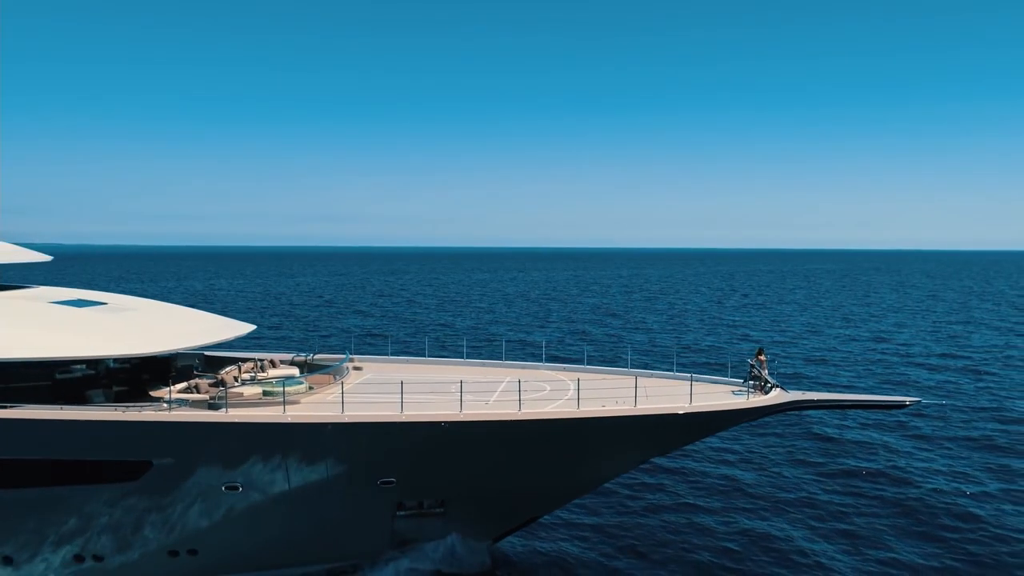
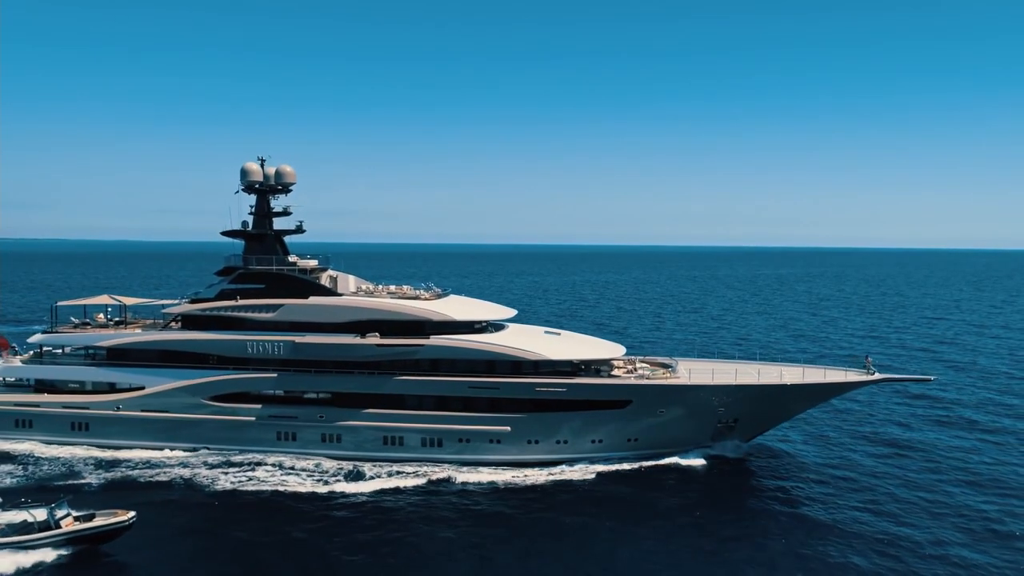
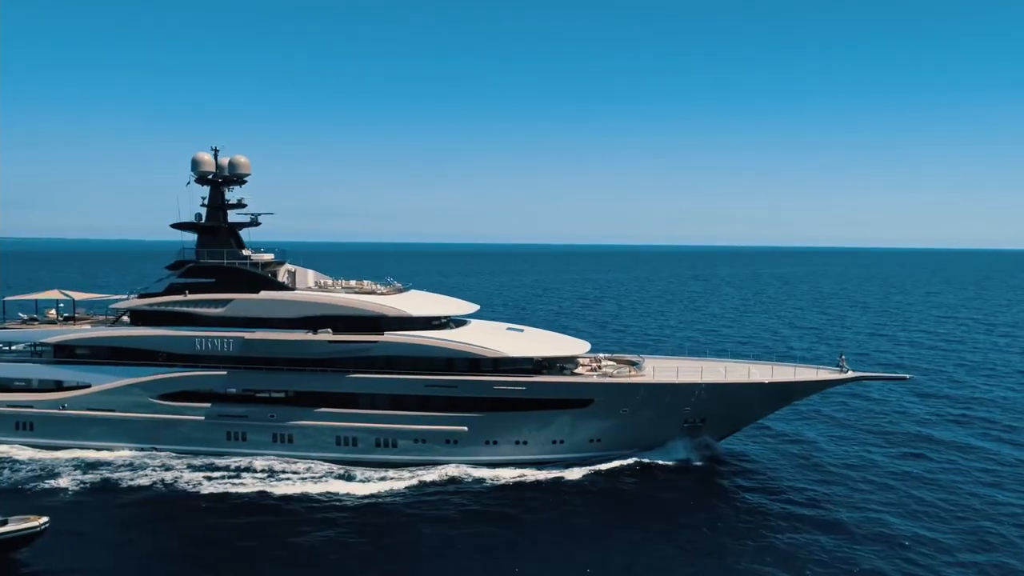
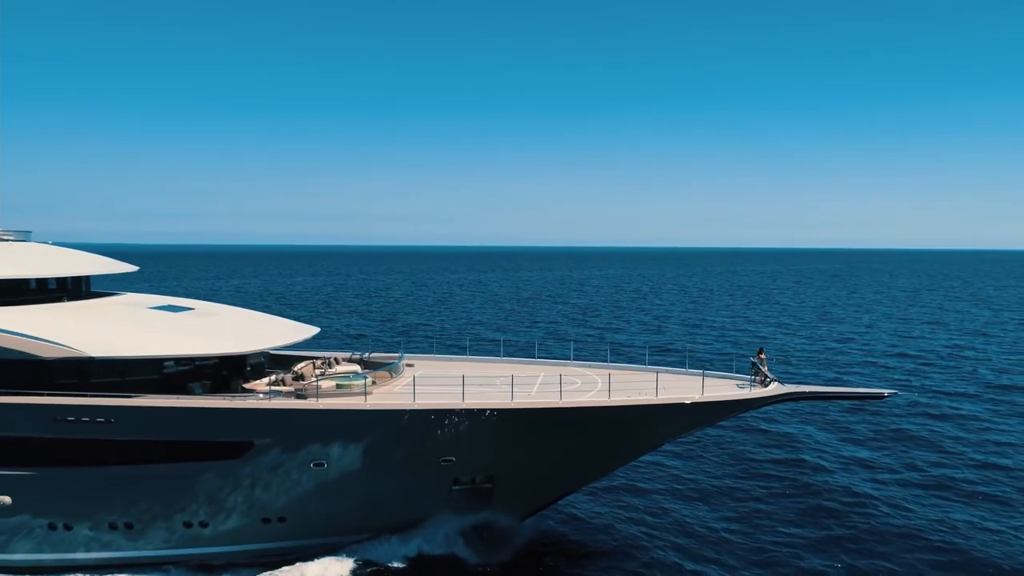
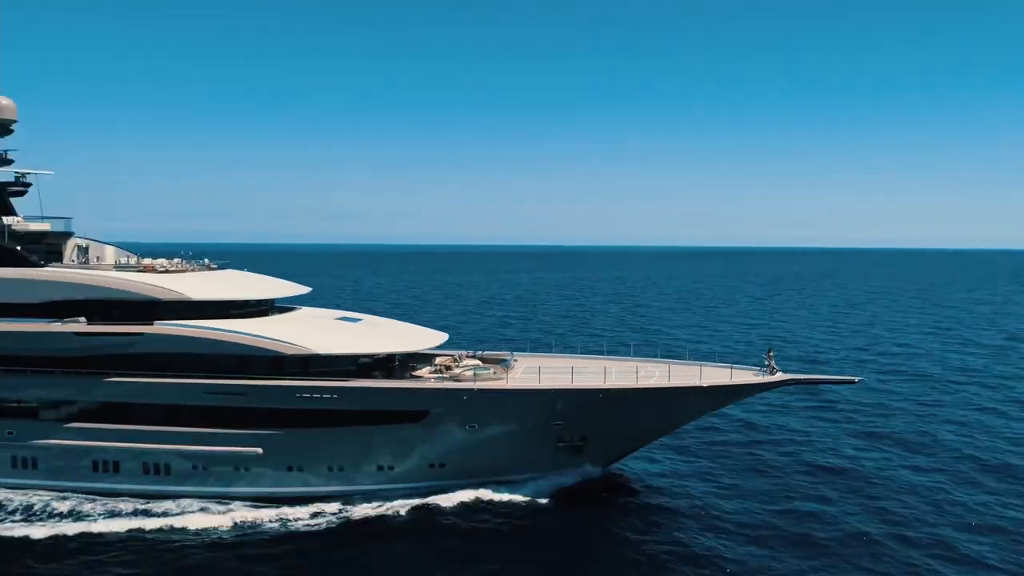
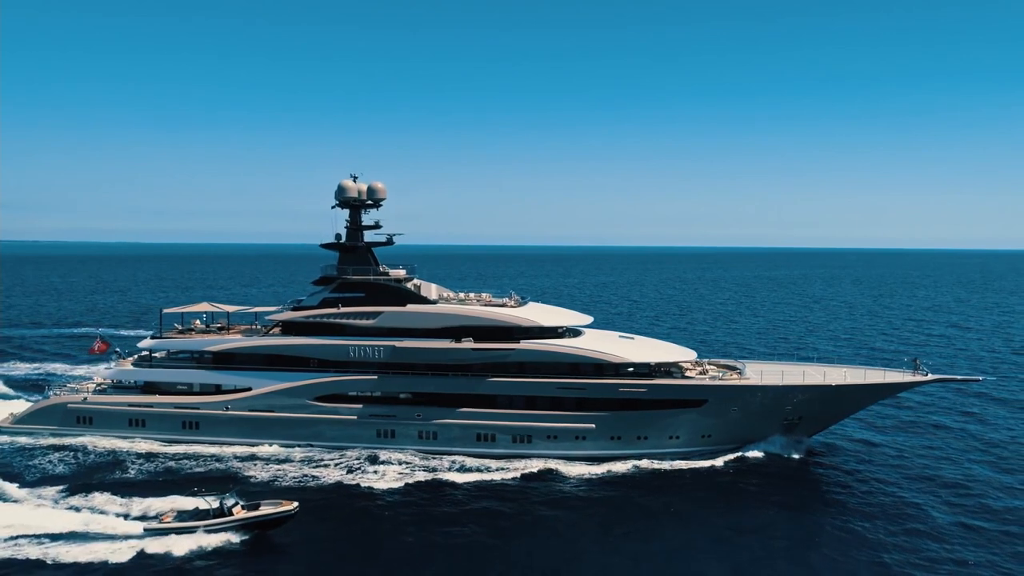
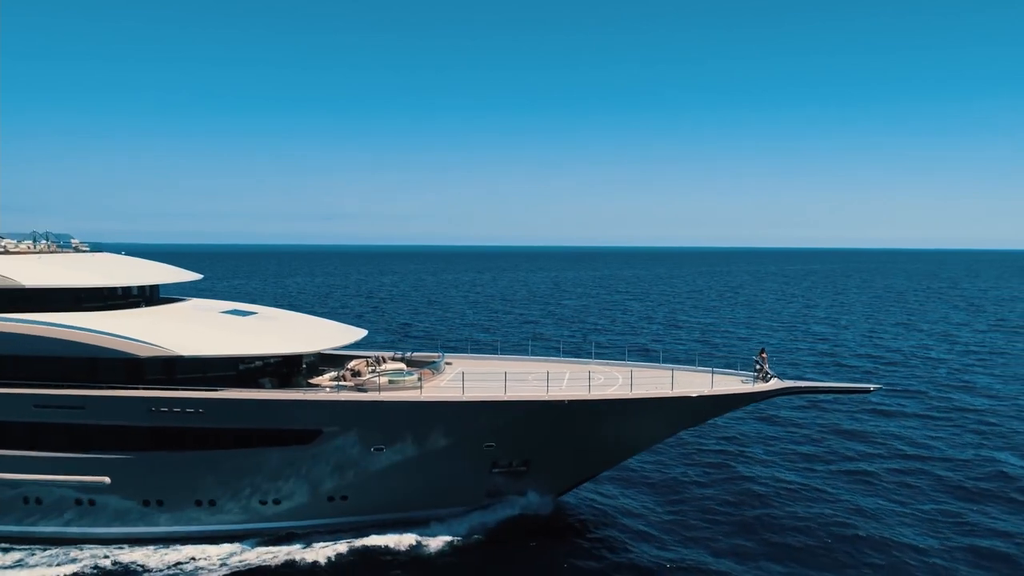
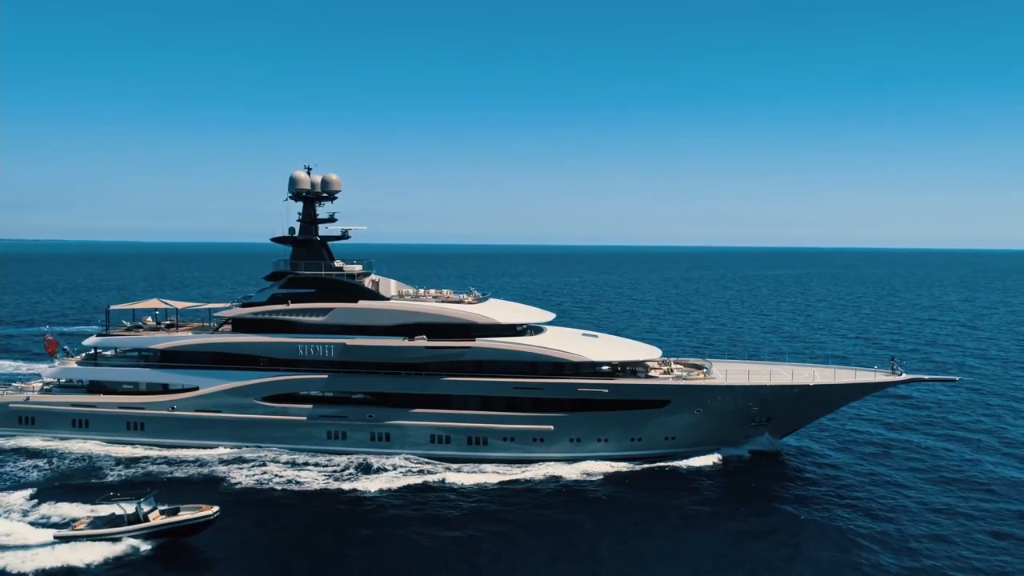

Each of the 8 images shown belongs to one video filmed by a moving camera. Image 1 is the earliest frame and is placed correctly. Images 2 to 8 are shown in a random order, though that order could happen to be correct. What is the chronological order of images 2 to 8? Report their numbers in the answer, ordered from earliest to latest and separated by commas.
4, 7, 5, 3, 2, 8, 6
